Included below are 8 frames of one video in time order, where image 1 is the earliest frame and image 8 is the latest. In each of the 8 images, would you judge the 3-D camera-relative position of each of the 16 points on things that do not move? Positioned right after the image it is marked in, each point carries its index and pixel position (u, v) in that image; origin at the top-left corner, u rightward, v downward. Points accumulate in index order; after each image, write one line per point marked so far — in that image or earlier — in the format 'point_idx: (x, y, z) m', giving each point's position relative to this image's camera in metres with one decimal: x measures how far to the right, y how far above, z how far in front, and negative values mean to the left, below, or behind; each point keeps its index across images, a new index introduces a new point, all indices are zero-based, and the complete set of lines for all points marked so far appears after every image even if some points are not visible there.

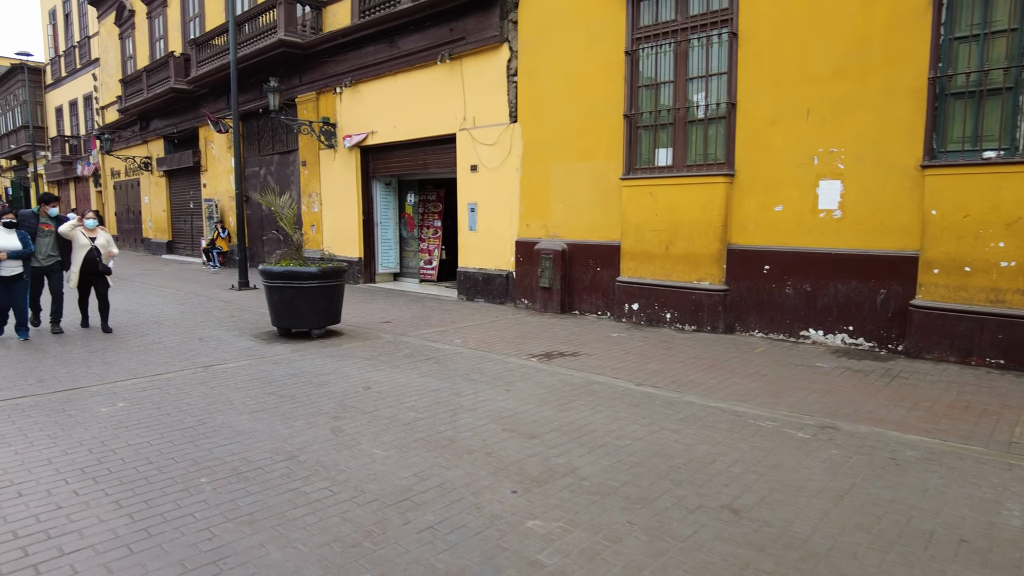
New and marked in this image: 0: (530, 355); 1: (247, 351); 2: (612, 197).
0: (+0.2, -0.7, +6.9) m
1: (-2.8, -0.7, +7.1) m
2: (+1.5, +1.3, +9.4) m
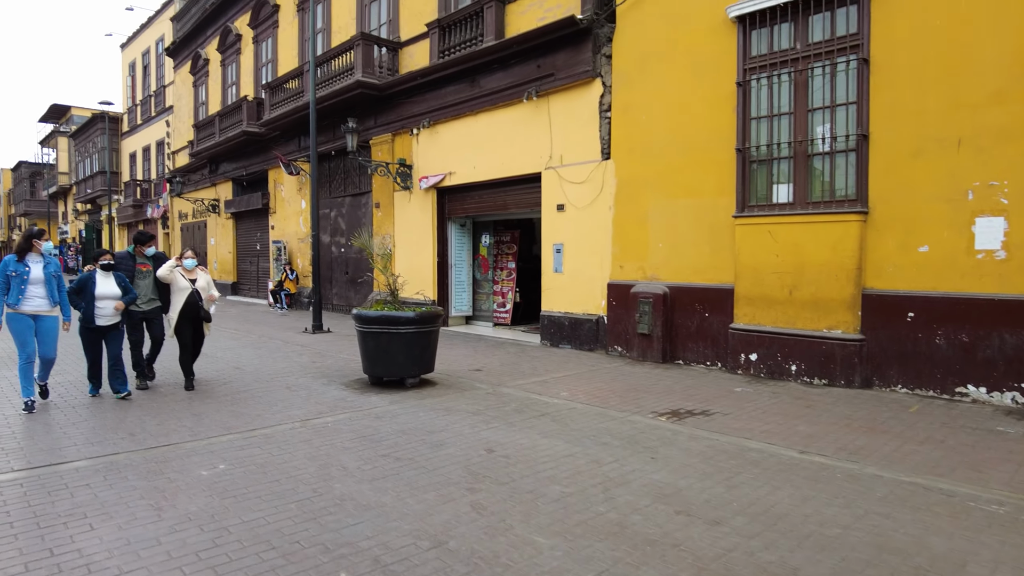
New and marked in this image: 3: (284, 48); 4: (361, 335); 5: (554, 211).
0: (+1.3, -1.2, +6.2) m
1: (-1.7, -1.1, +6.6) m
2: (+2.8, +0.7, +8.7) m
3: (-6.7, +7.1, +19.5) m
4: (-1.7, -0.5, +7.4) m
5: (+0.7, +1.3, +10.9) m
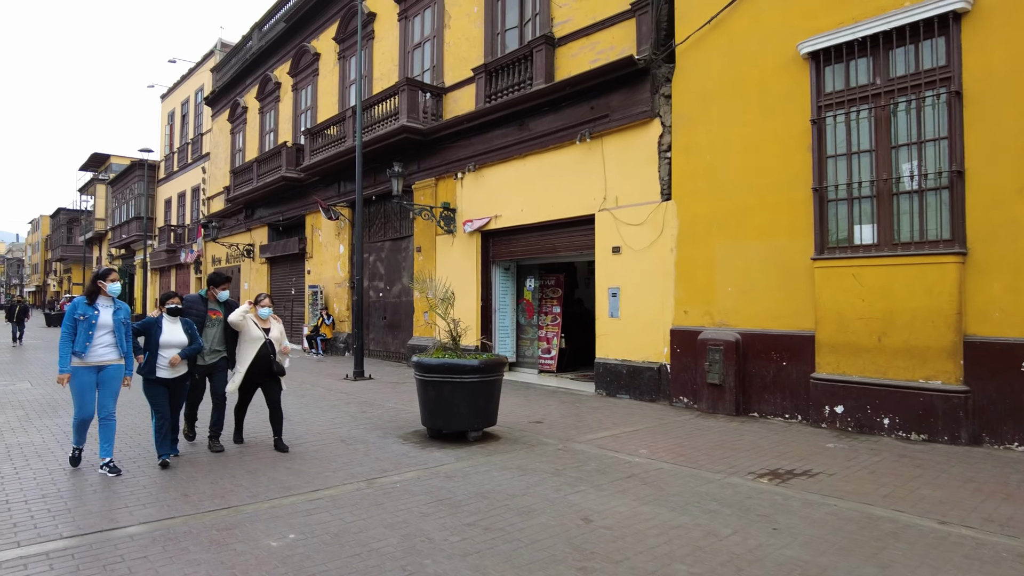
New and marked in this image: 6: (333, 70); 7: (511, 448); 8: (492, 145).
0: (+2.0, -1.6, +5.6) m
1: (-1.0, -1.6, +6.0) m
2: (+3.5, +0.1, +8.1) m
3: (-5.6, +5.7, +19.6) m
4: (-1.0, -1.0, +6.9) m
5: (+1.6, +0.5, +10.5) m
6: (-5.2, +6.3, +19.2) m
7: (0.0, -1.6, +6.6) m
8: (-0.4, +2.8, +12.7) m
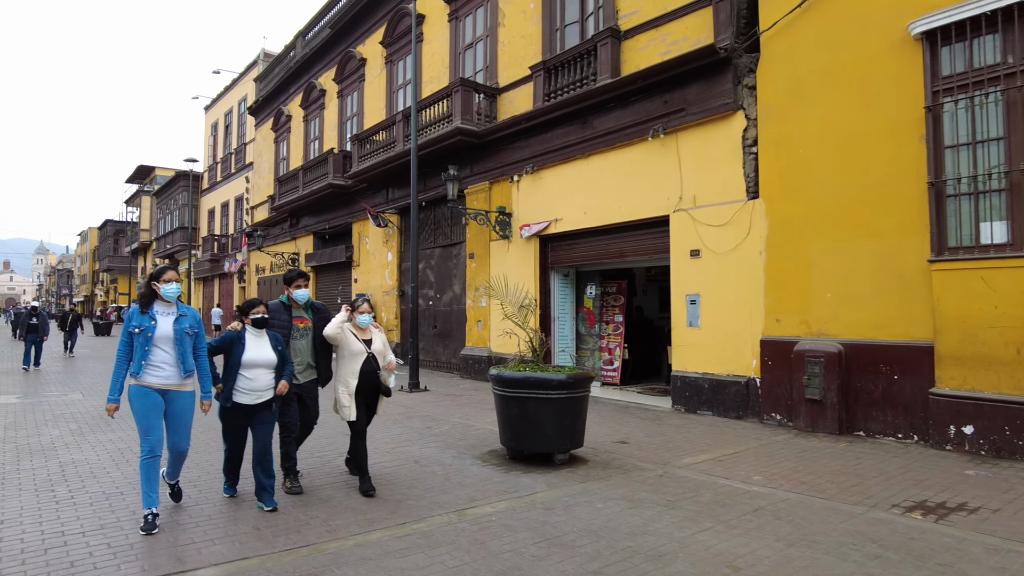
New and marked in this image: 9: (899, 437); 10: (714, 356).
0: (+2.8, -1.6, +4.8) m
1: (-0.2, -1.6, +5.4) m
2: (+4.4, 0.0, +7.3) m
3: (-4.1, +5.5, +19.3) m
4: (-0.1, -1.1, +6.3) m
5: (+2.6, +0.5, +9.8) m
6: (-3.8, +6.1, +18.8) m
7: (+0.8, -1.7, +5.9) m
8: (+0.7, +2.6, +12.0) m
9: (+4.3, -1.7, +7.4) m
10: (+2.9, -1.0, +9.3) m
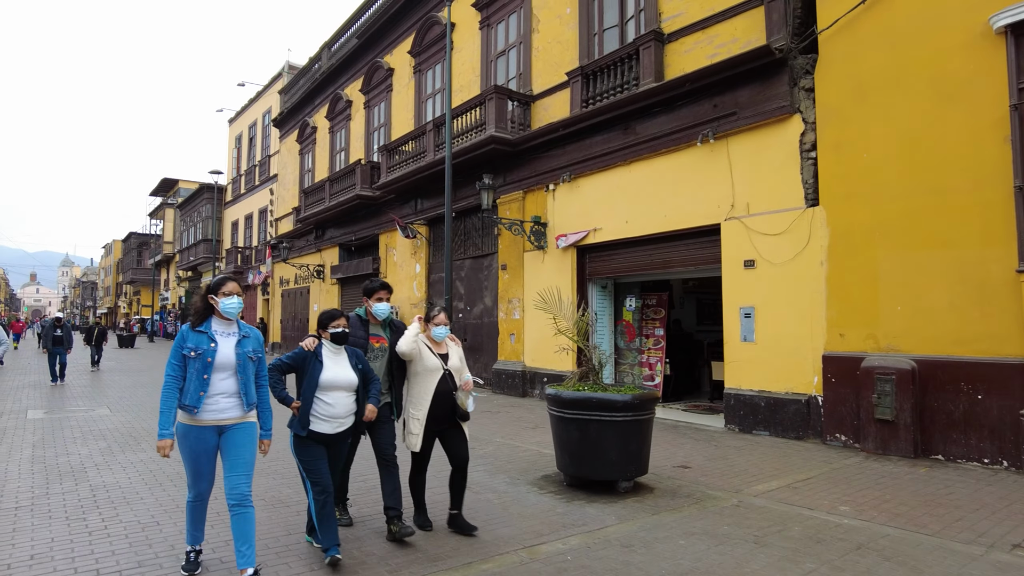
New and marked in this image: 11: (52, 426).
0: (+3.3, -1.7, +4.3) m
1: (+0.3, -1.7, +5.0) m
2: (+5.0, -0.1, +6.7) m
3: (-3.3, +5.1, +19.1) m
4: (+0.4, -1.2, +5.8) m
5: (+3.2, +0.3, +9.3) m
6: (-2.9, +5.7, +18.6) m
7: (+1.3, -1.8, +5.4) m
8: (+1.4, +2.4, +11.6) m
9: (+4.9, -1.8, +6.8) m
10: (+3.4, -1.1, +8.8) m
11: (-6.5, -1.9, +9.3) m
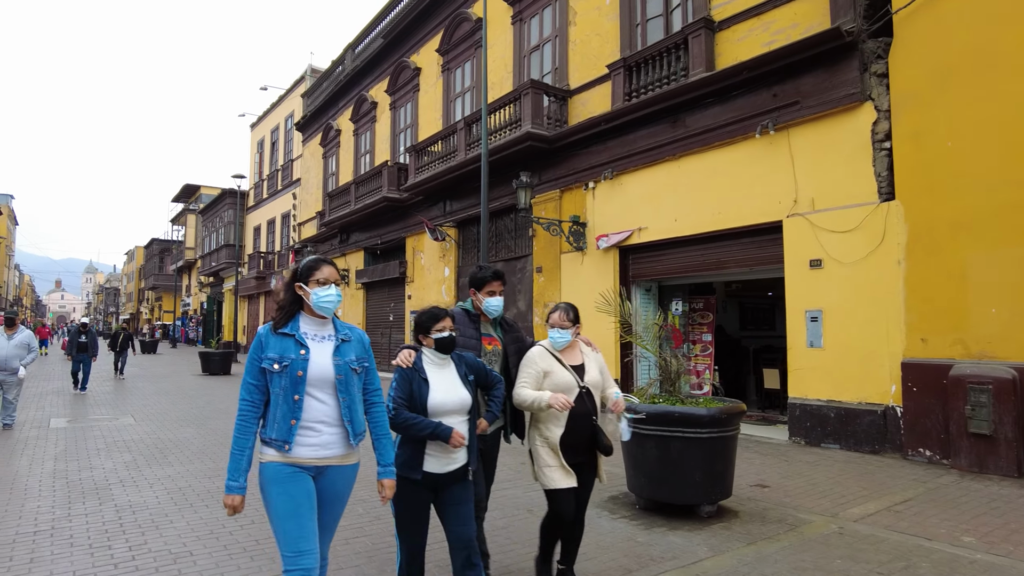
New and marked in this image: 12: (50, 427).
0: (+3.8, -1.7, +3.6) m
1: (+0.8, -1.7, +4.3) m
2: (+5.5, -0.1, +6.0) m
3: (-2.5, +5.0, +18.6) m
4: (+0.9, -1.2, +5.2) m
5: (+3.8, +0.3, +8.6) m
6: (-2.1, +5.6, +18.1) m
7: (+1.8, -1.8, +4.8) m
8: (+2.1, +2.3, +11.0) m
9: (+5.4, -1.8, +6.1) m
10: (+4.0, -1.1, +8.1) m
11: (-5.9, -2.0, +8.9) m
12: (-6.7, -2.0, +9.5) m
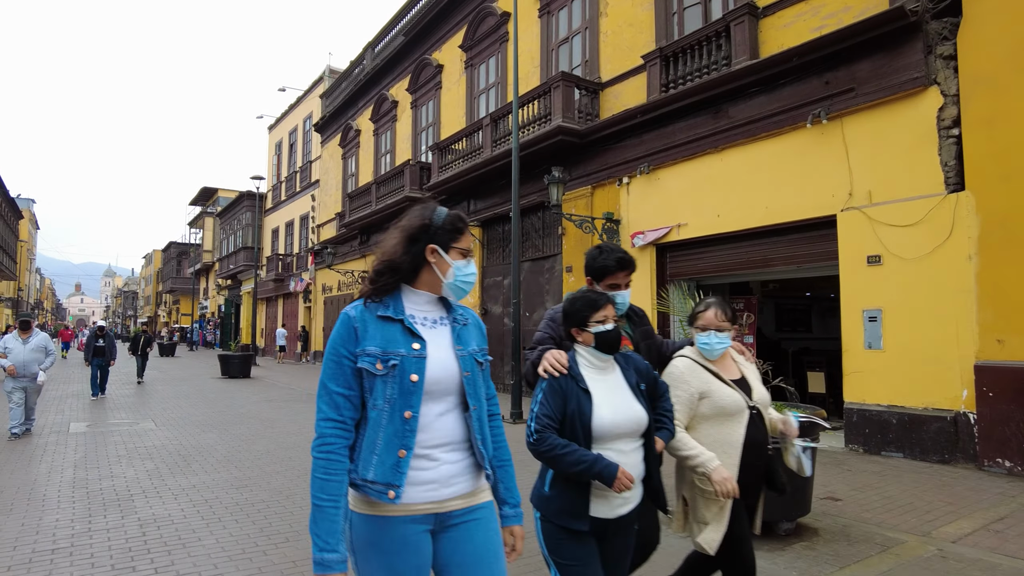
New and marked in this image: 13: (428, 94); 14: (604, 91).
0: (+4.2, -1.6, +3.0) m
1: (+1.2, -1.7, +3.9) m
2: (+6.0, -0.1, +5.5) m
3: (-1.8, +5.0, +18.2) m
4: (+1.3, -1.2, +4.8) m
5: (+4.3, +0.3, +8.1) m
6: (-1.4, +5.6, +17.7) m
7: (+2.2, -1.7, +4.3) m
8: (+2.6, +2.4, +10.6) m
9: (+5.8, -1.8, +5.5) m
10: (+4.5, -1.1, +7.6) m
11: (-5.4, -2.0, +8.5) m
12: (-6.2, -2.0, +9.2) m
13: (-2.5, +5.7, +19.4) m
14: (+1.7, +3.7, +12.4) m
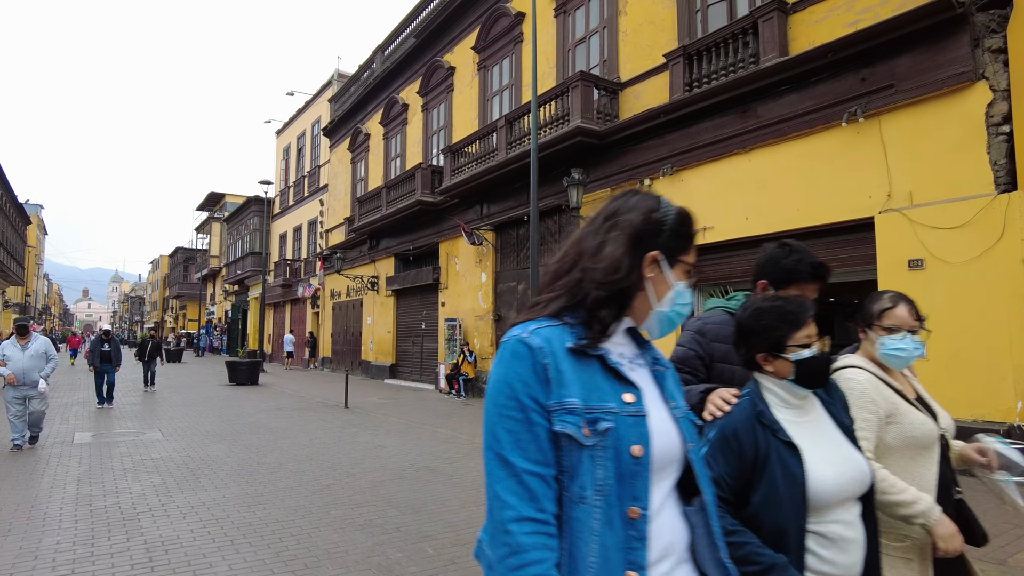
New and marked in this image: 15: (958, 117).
0: (+4.4, -1.6, +2.6) m
1: (+1.5, -1.7, +3.5) m
2: (+6.2, -0.1, +5.1) m
3: (-1.4, +4.8, +17.9) m
4: (+1.6, -1.2, +4.4) m
5: (+4.5, +0.2, +7.7) m
6: (-1.1, +5.4, +17.4) m
7: (+2.5, -1.7, +3.9) m
8: (+2.9, +2.3, +10.2) m
9: (+6.1, -1.8, +5.1) m
10: (+4.8, -1.2, +7.2) m
11: (-5.1, -2.0, +8.2) m
12: (-5.9, -2.1, +8.9) m
13: (-2.1, +5.6, +19.1) m
14: (+2.0, +3.6, +12.0) m
15: (+4.9, +1.9, +7.3) m
